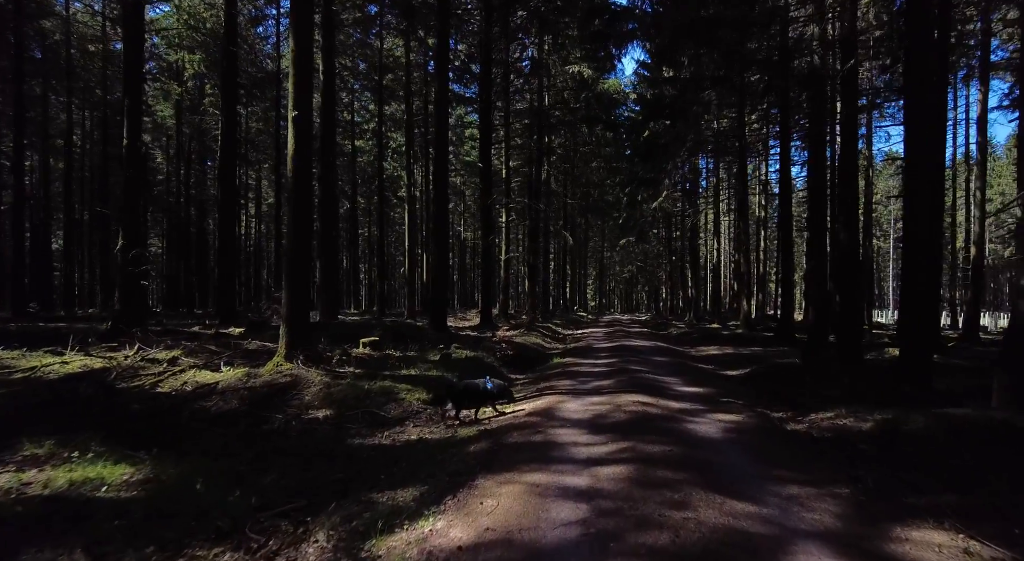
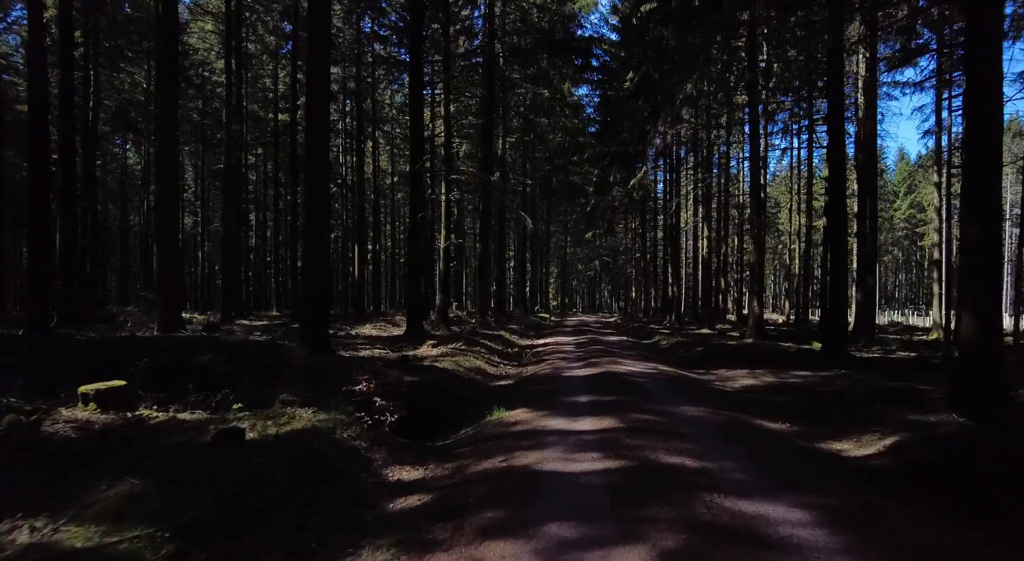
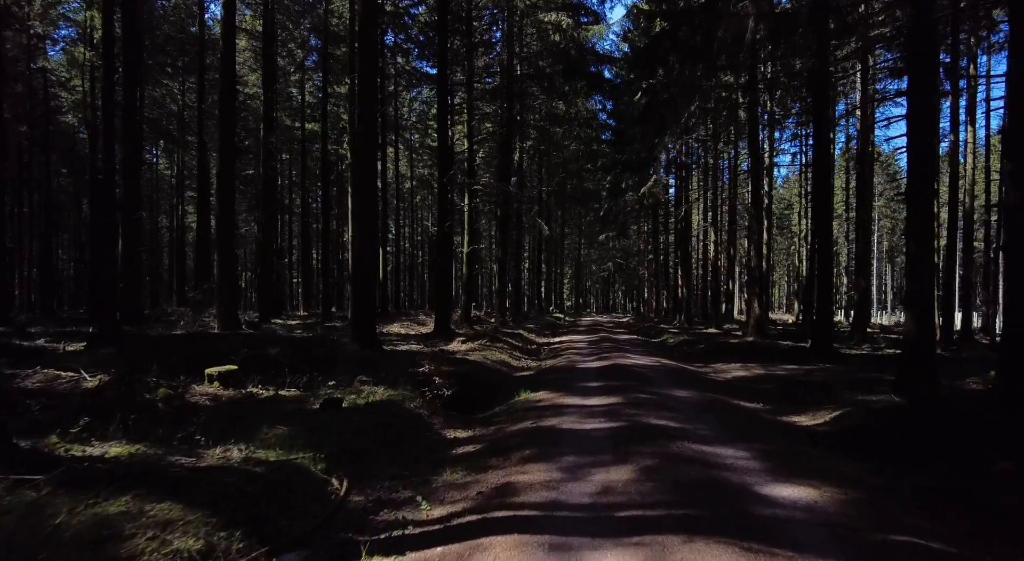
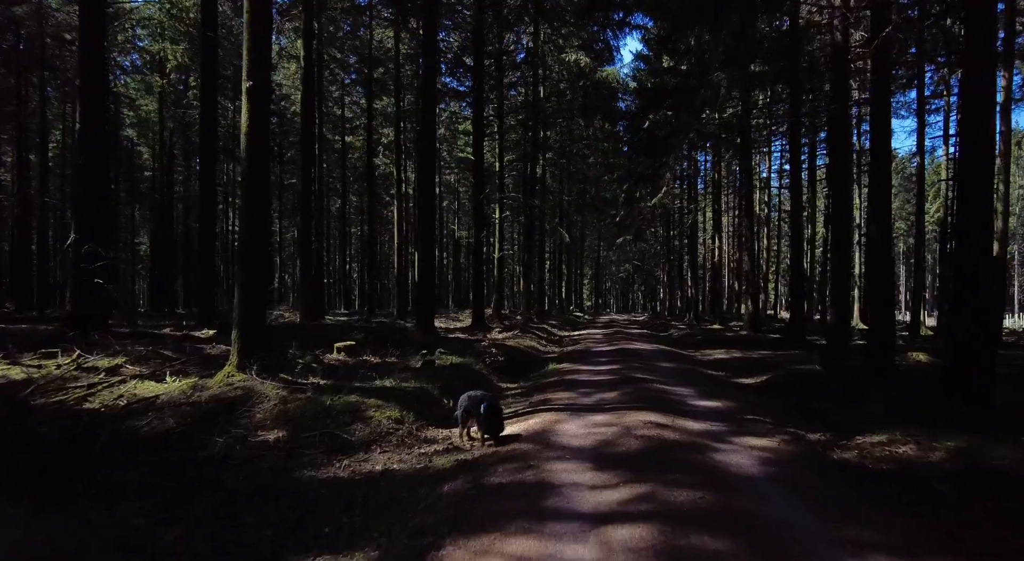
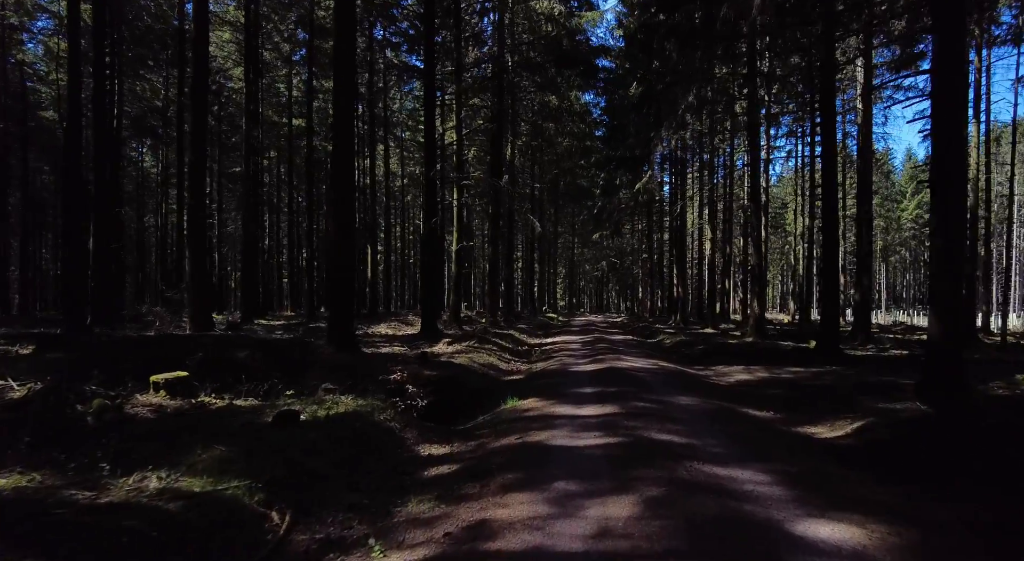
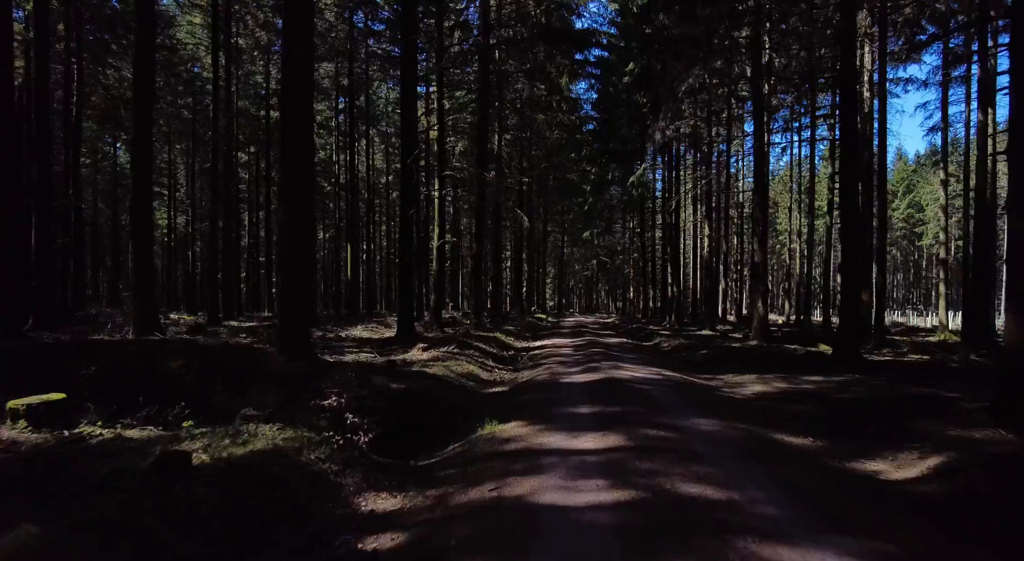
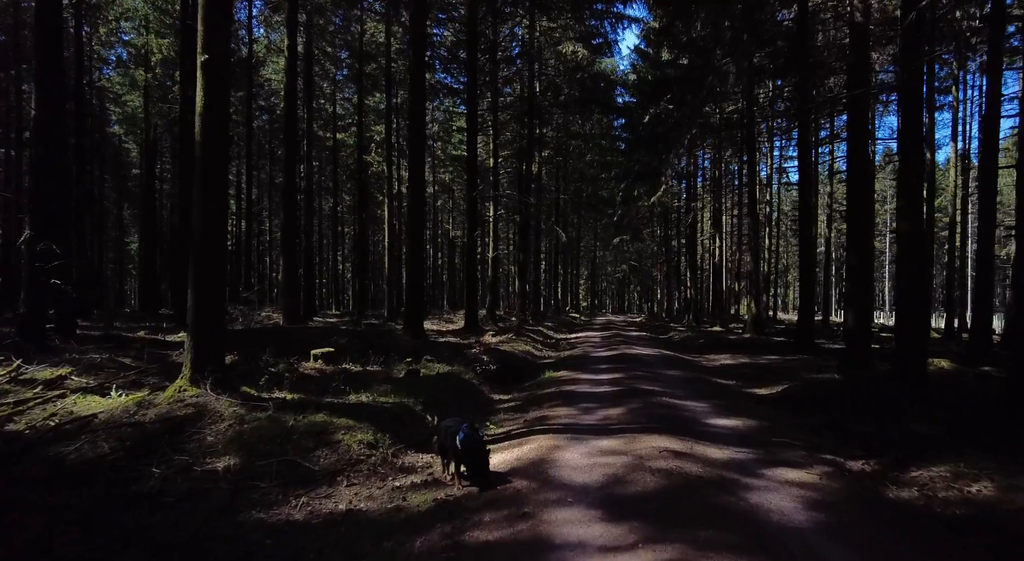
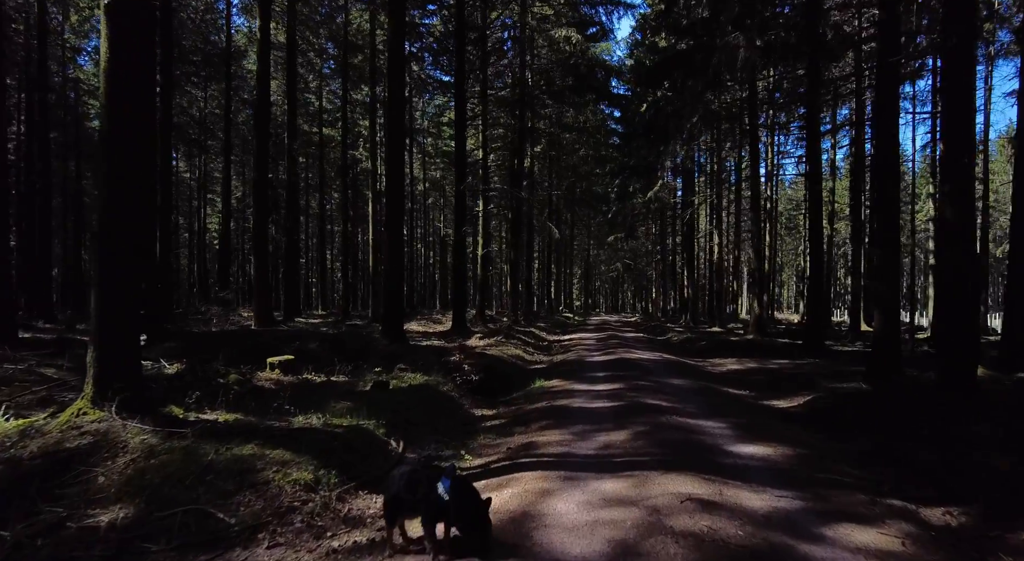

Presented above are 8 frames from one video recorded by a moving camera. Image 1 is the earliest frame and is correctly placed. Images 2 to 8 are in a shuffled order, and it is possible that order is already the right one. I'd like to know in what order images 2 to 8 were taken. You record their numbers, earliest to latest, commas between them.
4, 7, 8, 3, 5, 2, 6
